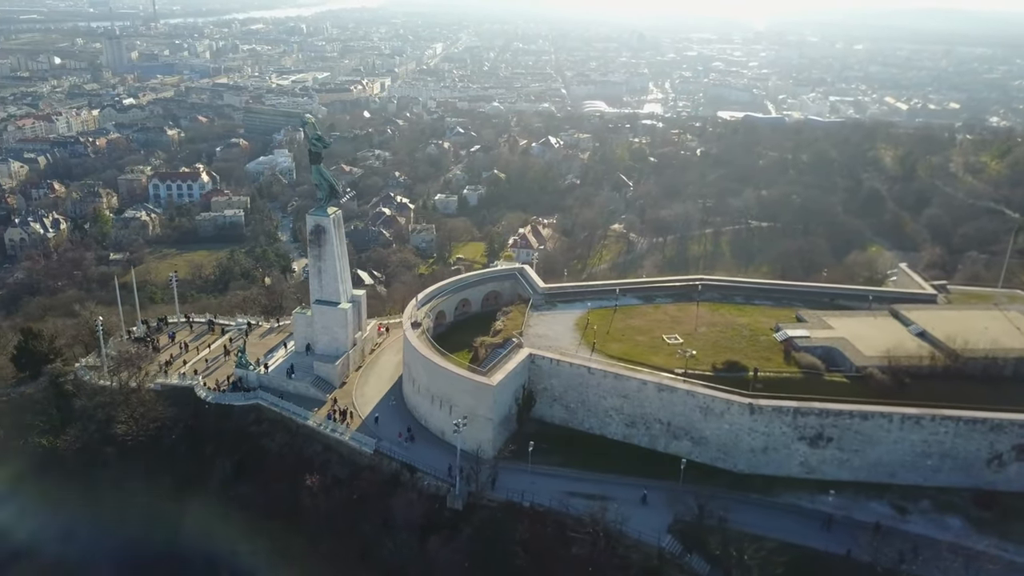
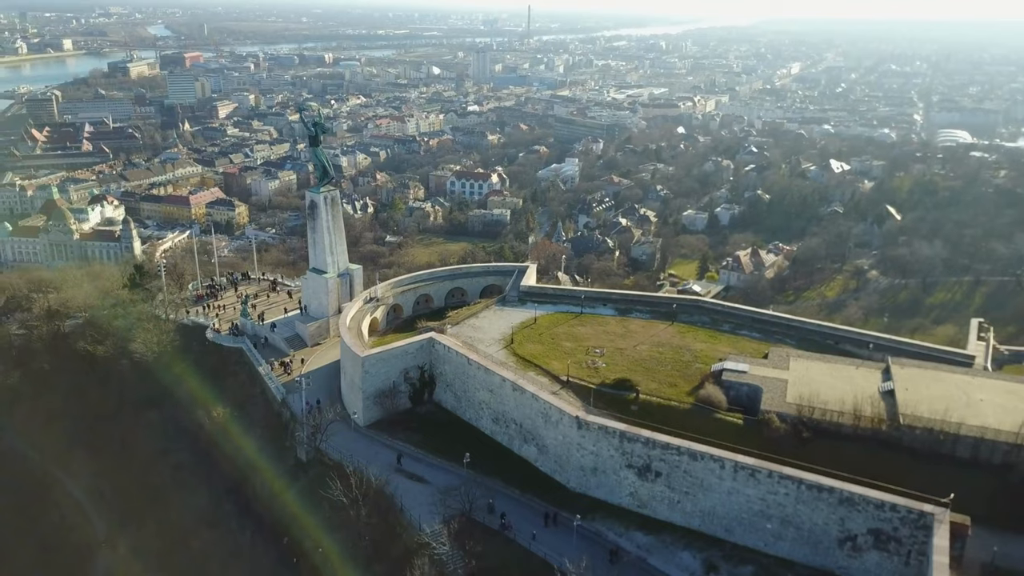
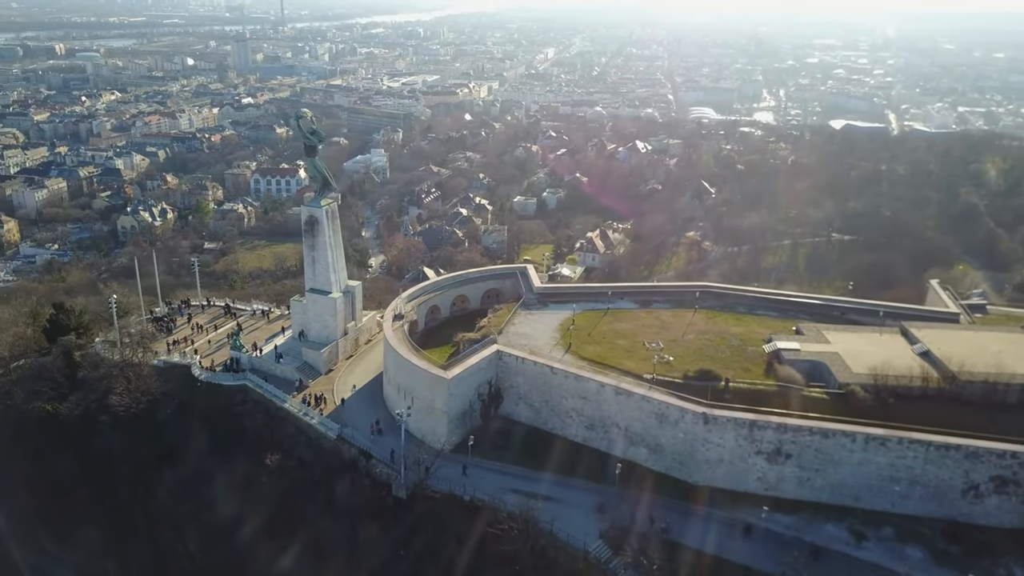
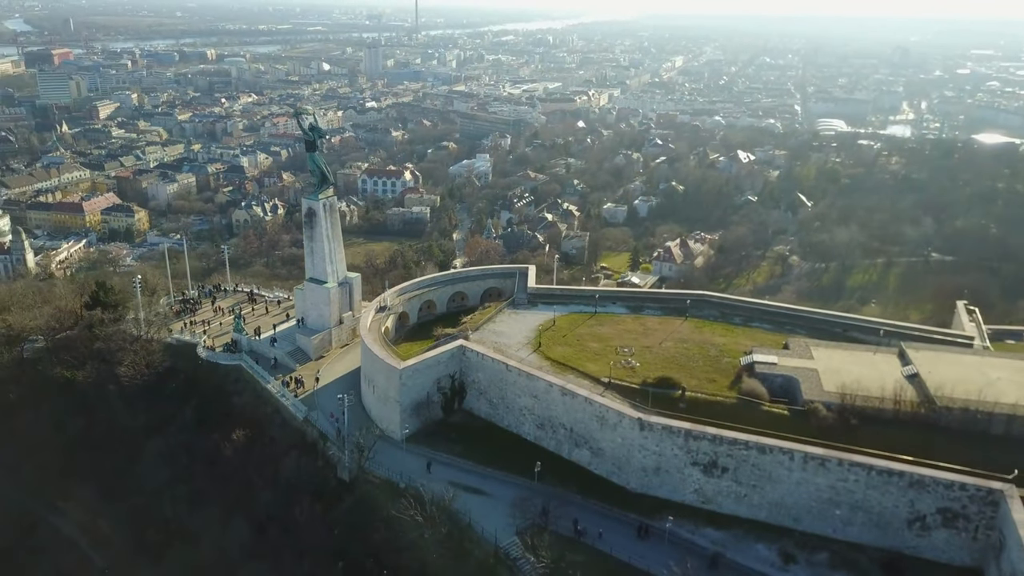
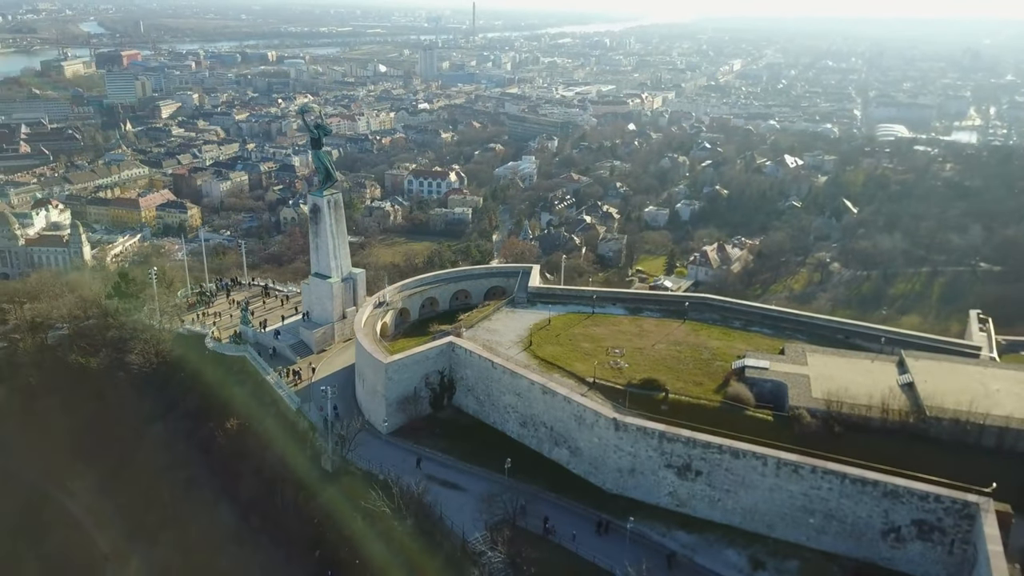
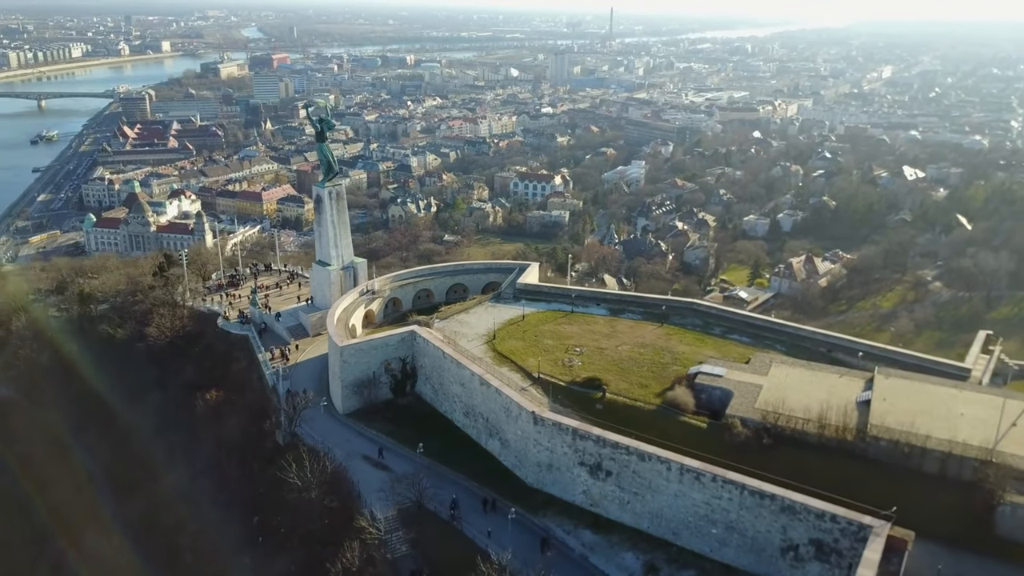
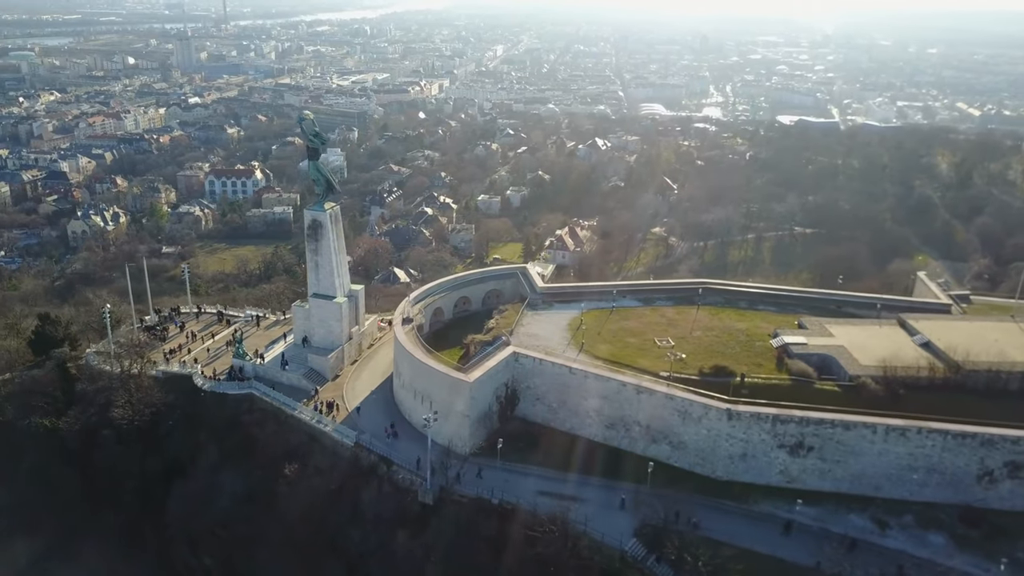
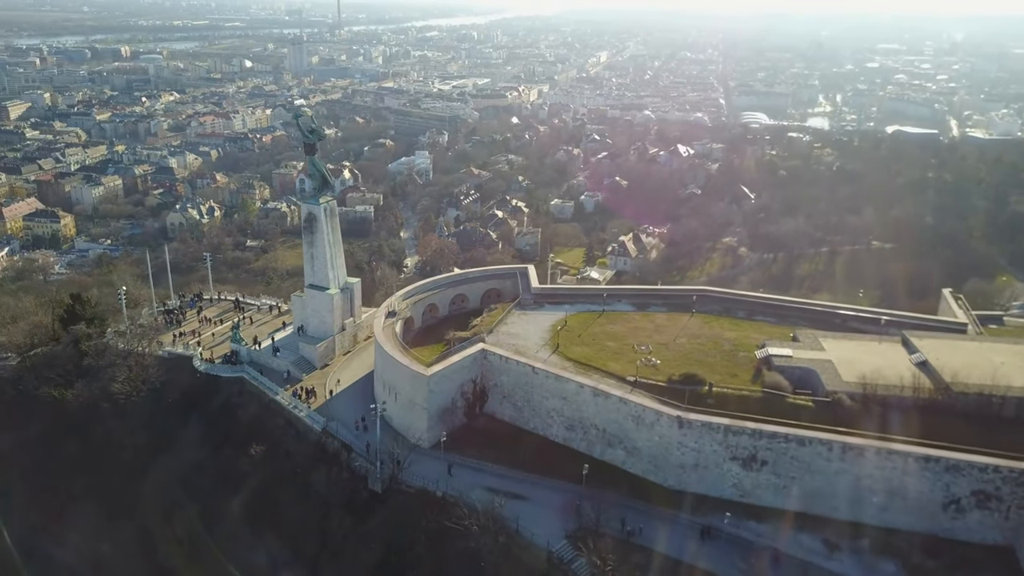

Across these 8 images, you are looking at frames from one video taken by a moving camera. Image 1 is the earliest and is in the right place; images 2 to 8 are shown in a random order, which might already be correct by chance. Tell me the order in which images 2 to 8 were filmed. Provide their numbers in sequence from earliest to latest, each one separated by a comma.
7, 3, 8, 4, 5, 2, 6
